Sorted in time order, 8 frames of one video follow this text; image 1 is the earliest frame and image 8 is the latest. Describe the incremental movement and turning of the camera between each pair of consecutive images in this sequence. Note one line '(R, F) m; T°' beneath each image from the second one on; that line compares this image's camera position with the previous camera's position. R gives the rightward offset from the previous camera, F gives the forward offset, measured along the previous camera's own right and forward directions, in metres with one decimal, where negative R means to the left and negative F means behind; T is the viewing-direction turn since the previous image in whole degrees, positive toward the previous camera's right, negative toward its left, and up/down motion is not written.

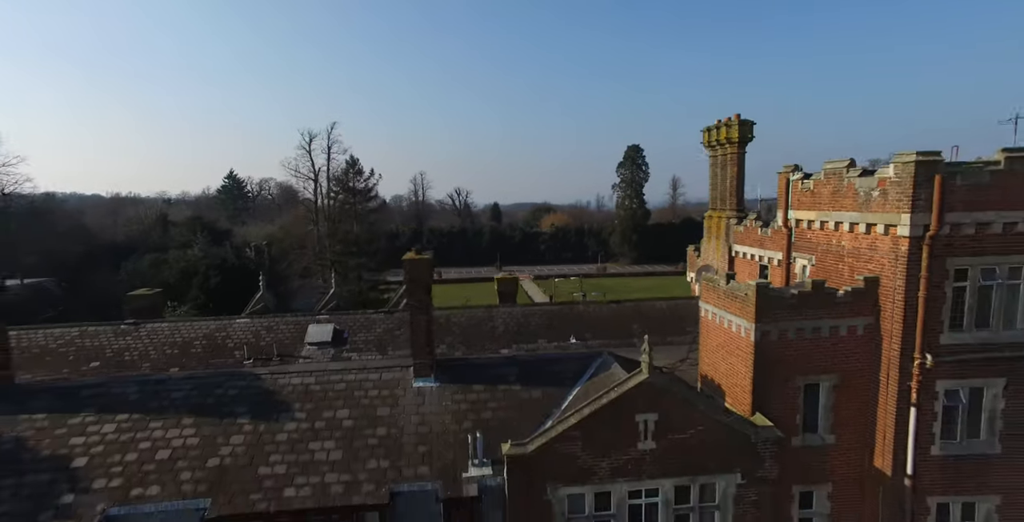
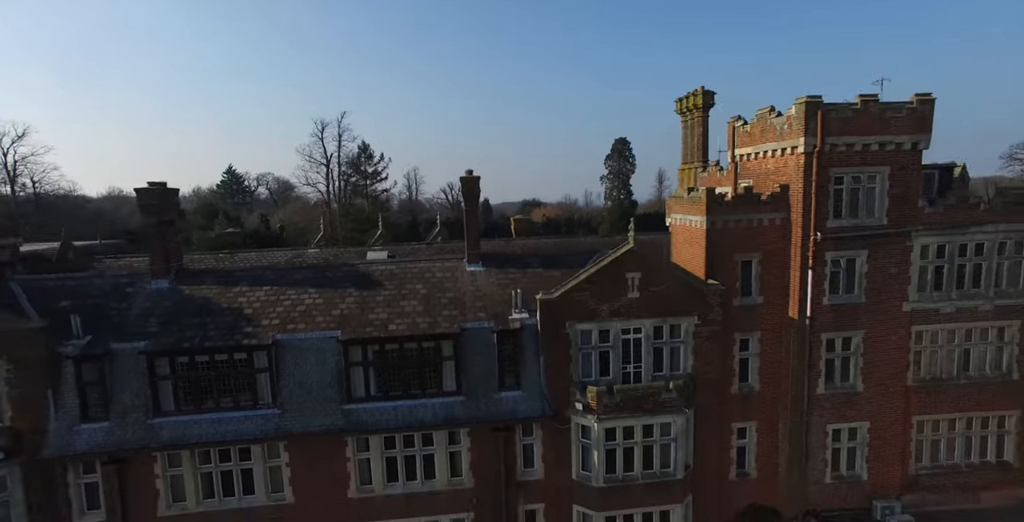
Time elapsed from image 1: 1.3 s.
(-1.2, -5.3) m; +1°
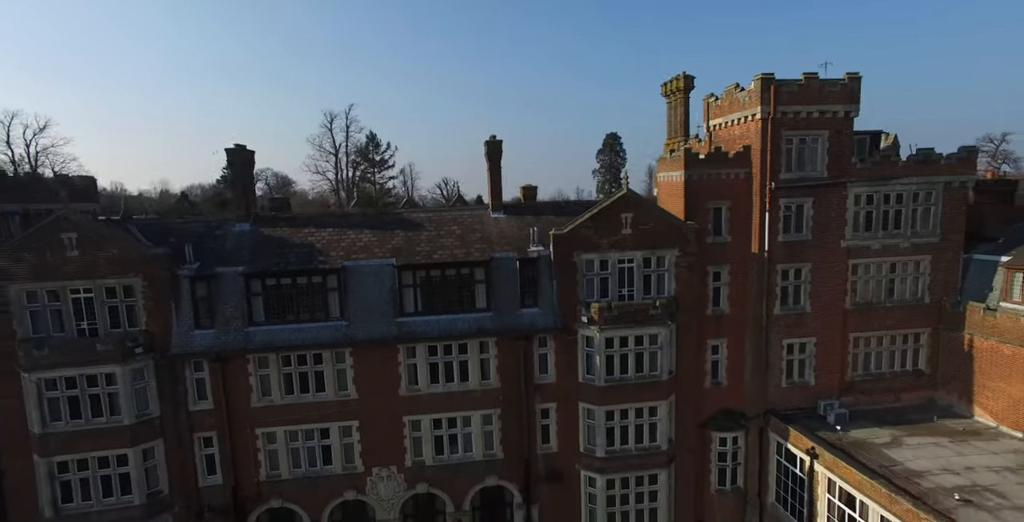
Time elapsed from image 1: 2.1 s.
(-1.0, -4.2) m; +1°
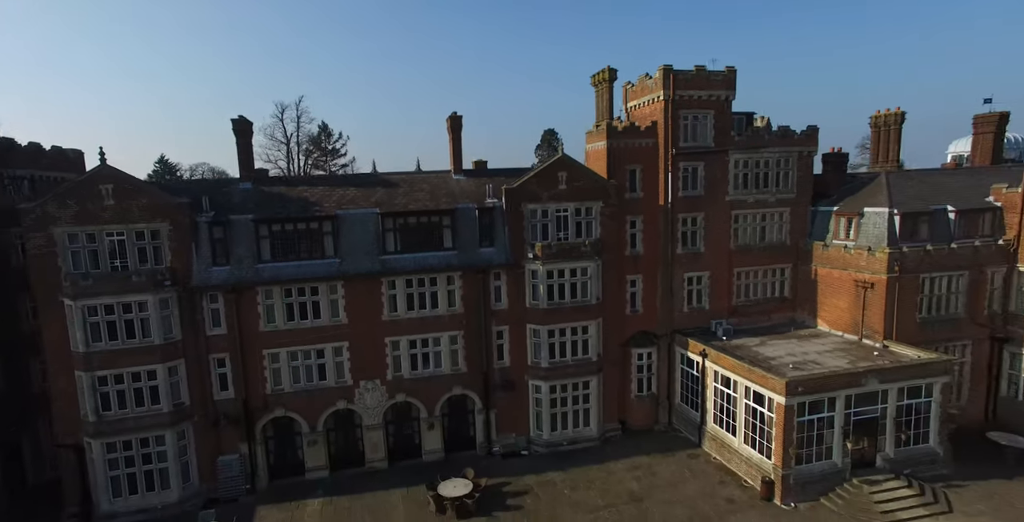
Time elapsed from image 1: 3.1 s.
(-1.0, -5.2) m; +6°
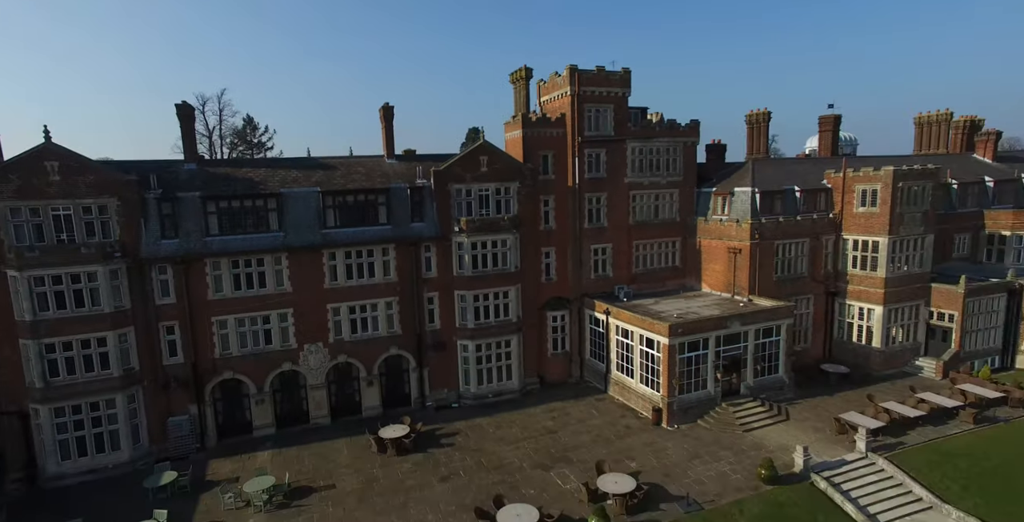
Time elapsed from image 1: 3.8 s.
(-0.2, -3.6) m; +7°
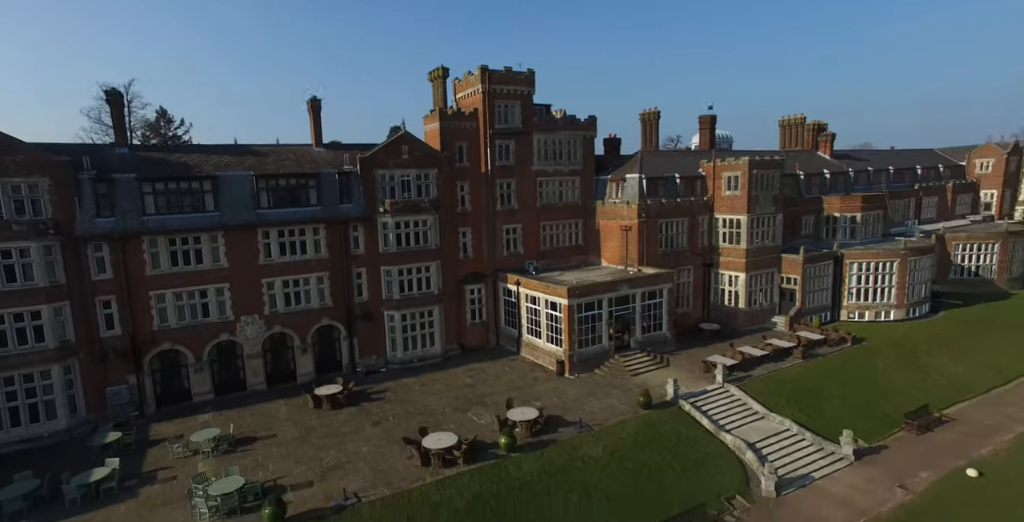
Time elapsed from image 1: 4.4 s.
(+0.1, -3.9) m; +7°
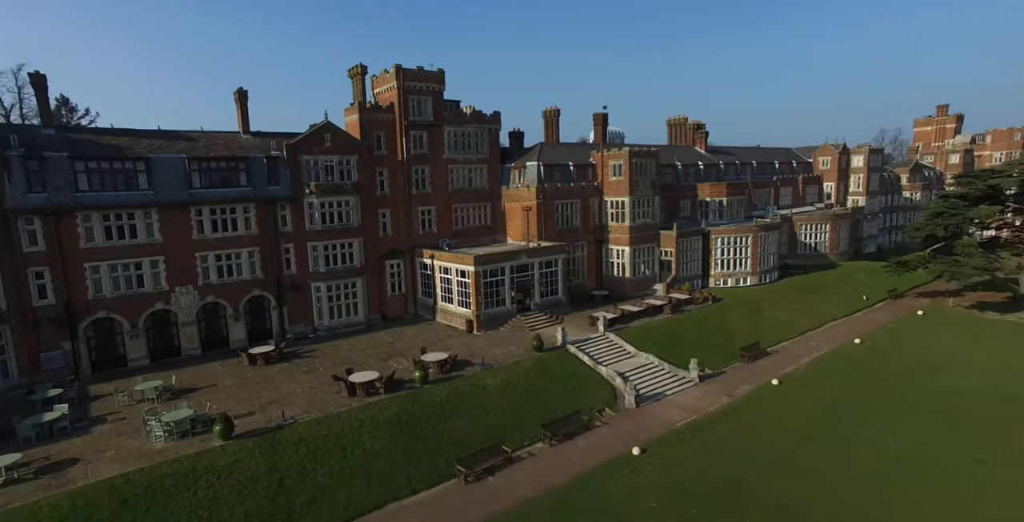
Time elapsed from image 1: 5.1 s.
(+0.6, -4.9) m; +7°
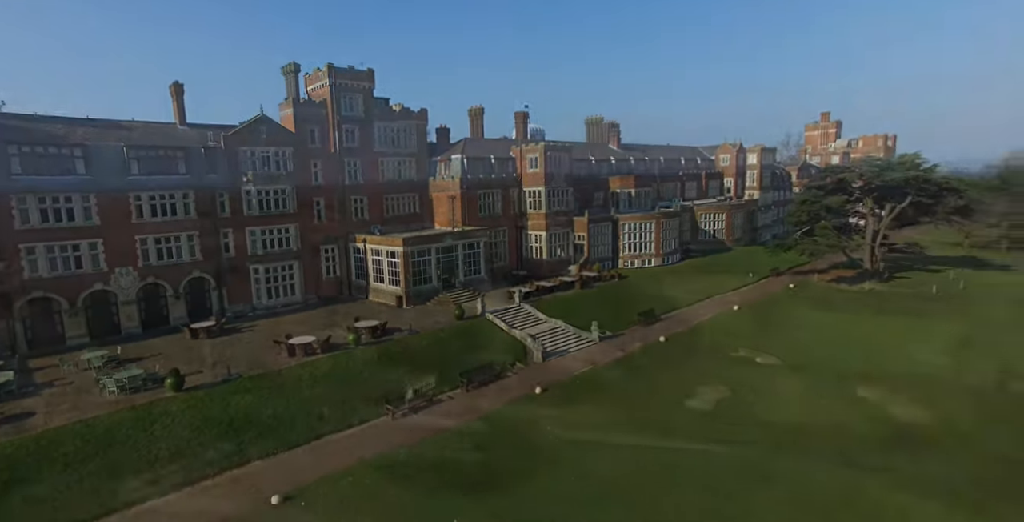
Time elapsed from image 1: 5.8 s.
(+0.8, -4.2) m; +6°
